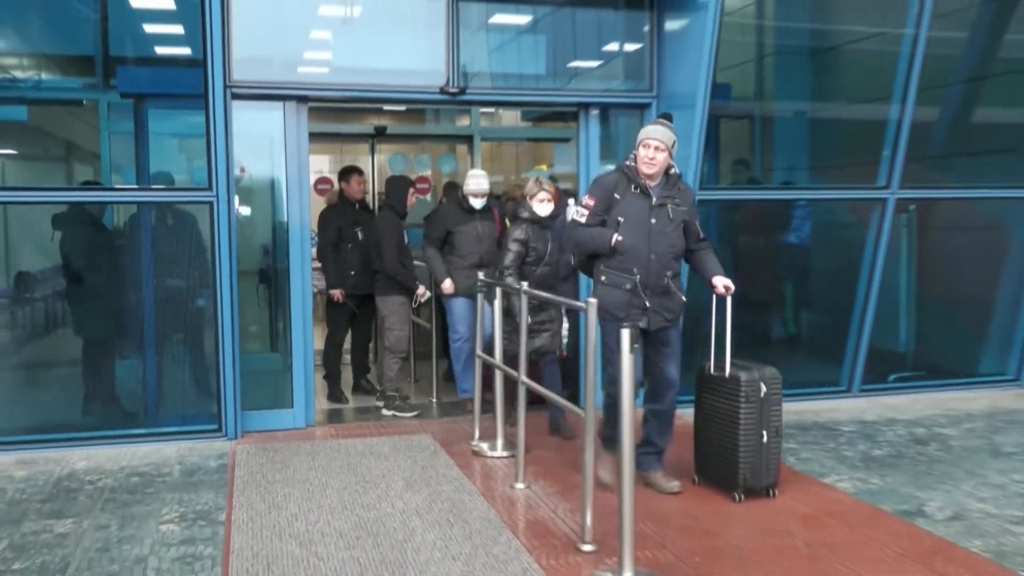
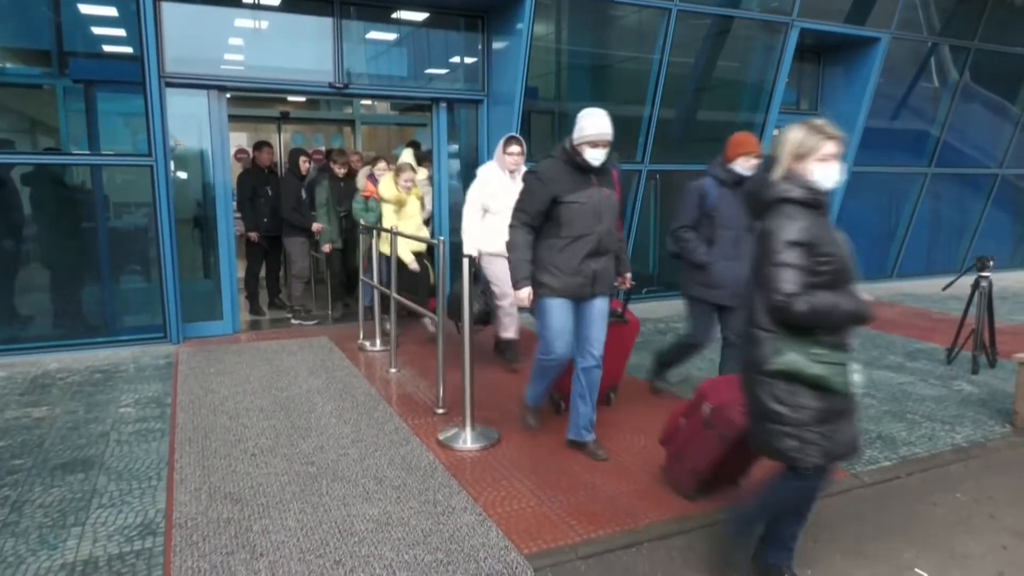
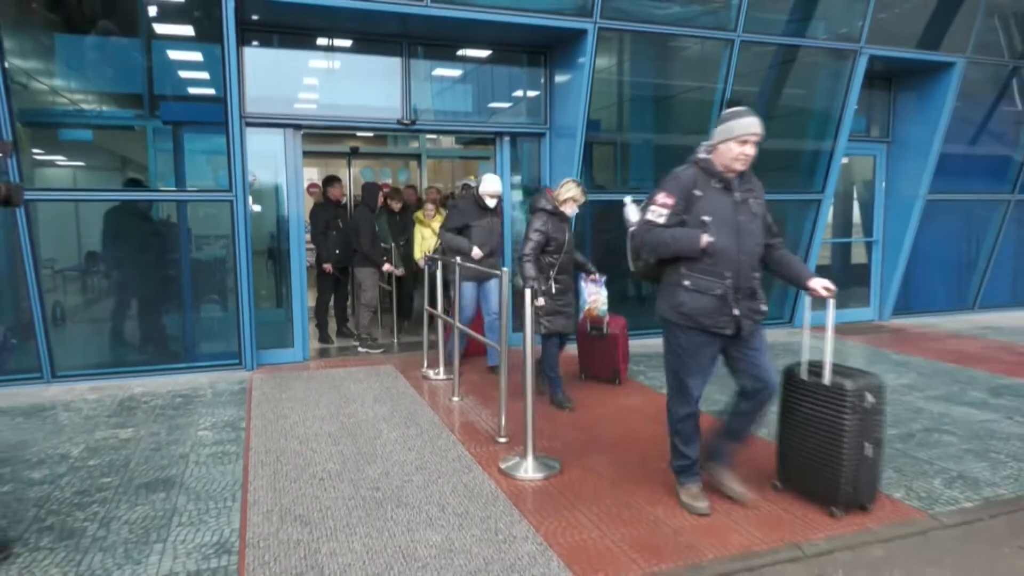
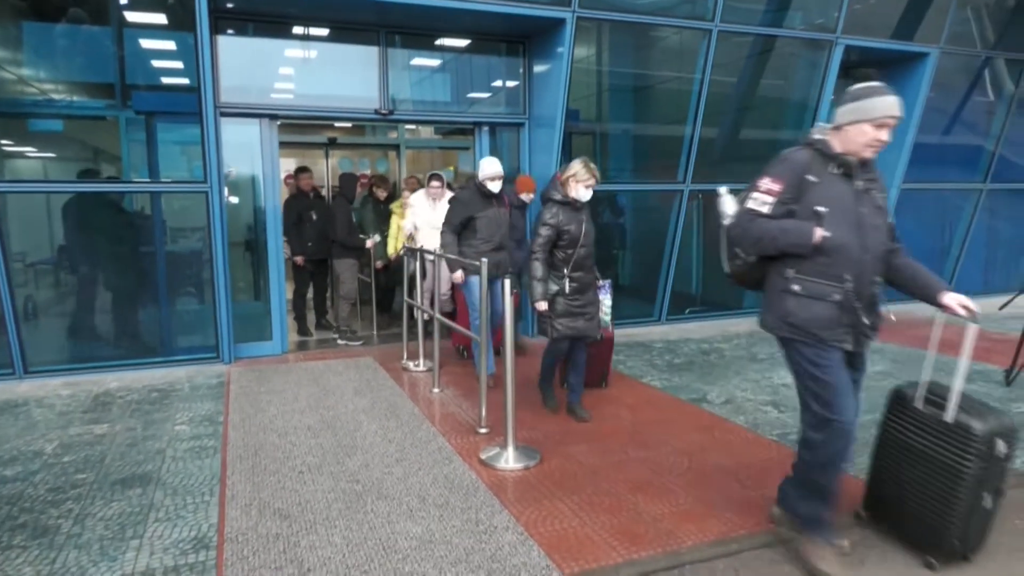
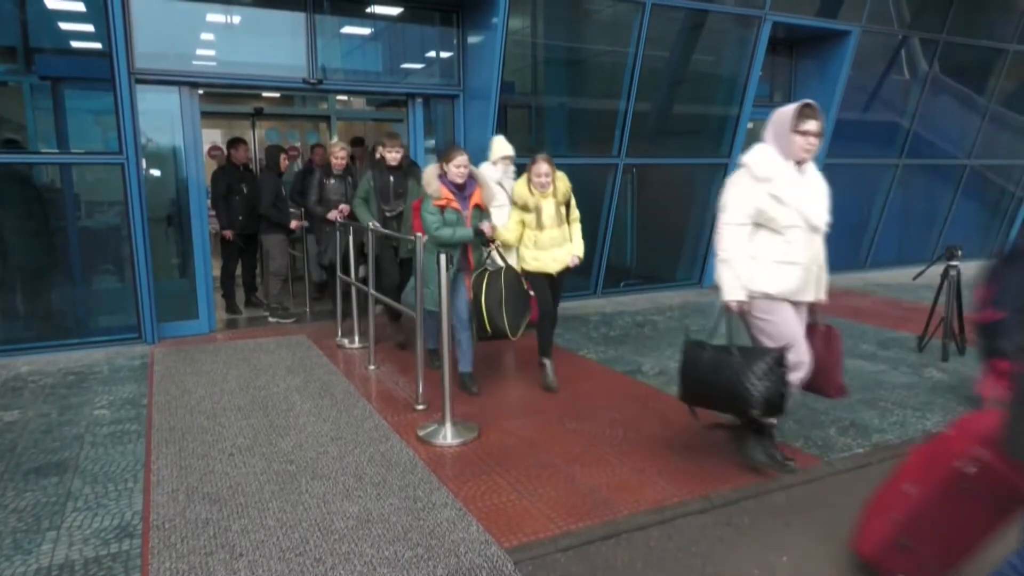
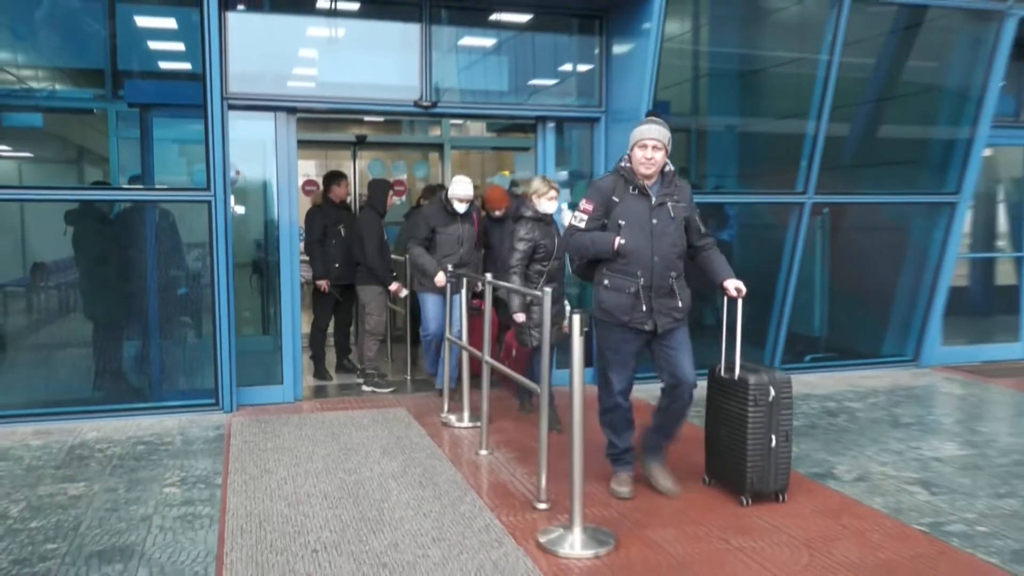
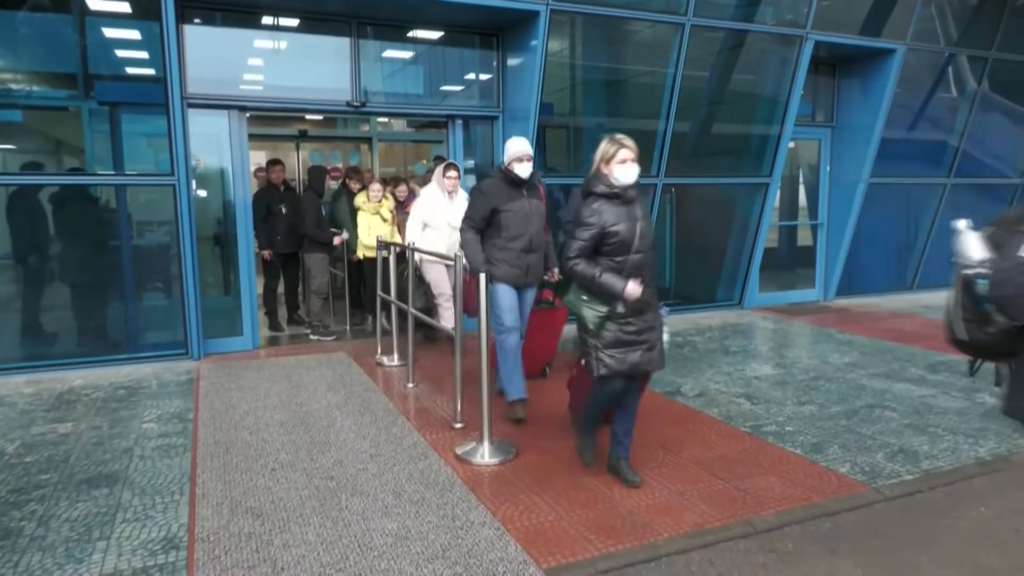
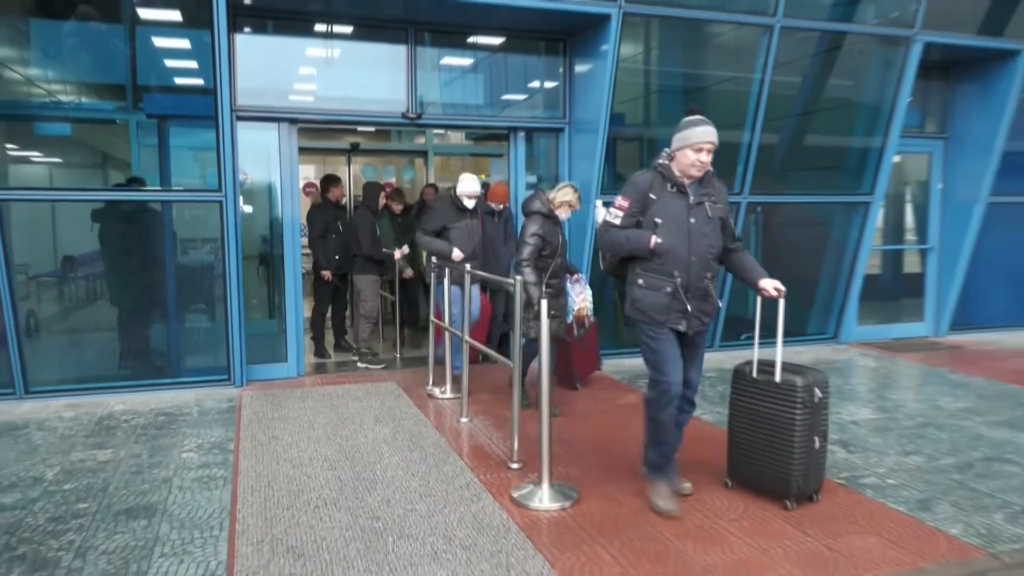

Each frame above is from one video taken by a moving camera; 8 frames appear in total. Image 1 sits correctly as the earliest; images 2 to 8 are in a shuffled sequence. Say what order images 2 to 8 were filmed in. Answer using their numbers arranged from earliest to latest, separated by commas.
6, 8, 3, 4, 7, 2, 5
